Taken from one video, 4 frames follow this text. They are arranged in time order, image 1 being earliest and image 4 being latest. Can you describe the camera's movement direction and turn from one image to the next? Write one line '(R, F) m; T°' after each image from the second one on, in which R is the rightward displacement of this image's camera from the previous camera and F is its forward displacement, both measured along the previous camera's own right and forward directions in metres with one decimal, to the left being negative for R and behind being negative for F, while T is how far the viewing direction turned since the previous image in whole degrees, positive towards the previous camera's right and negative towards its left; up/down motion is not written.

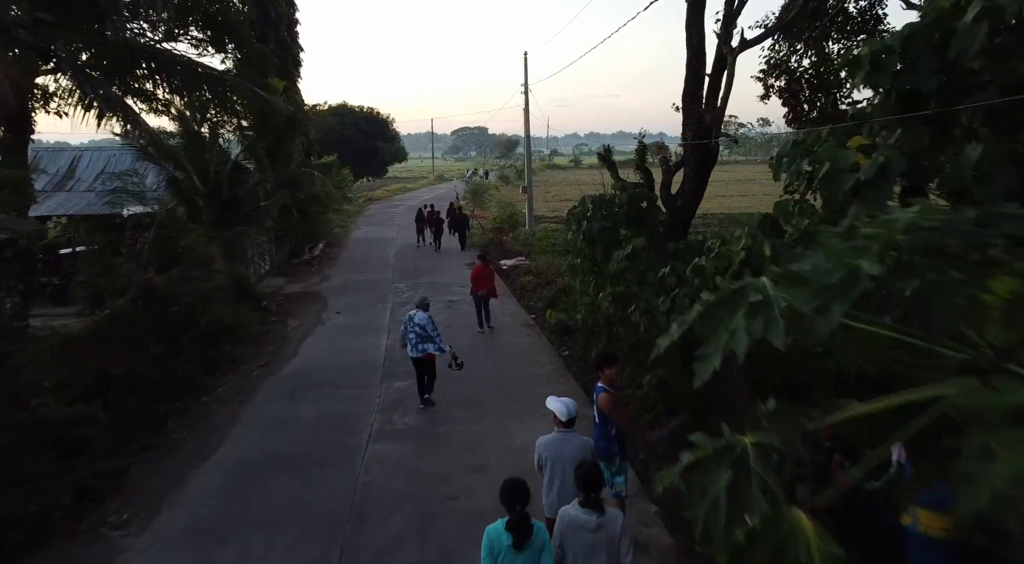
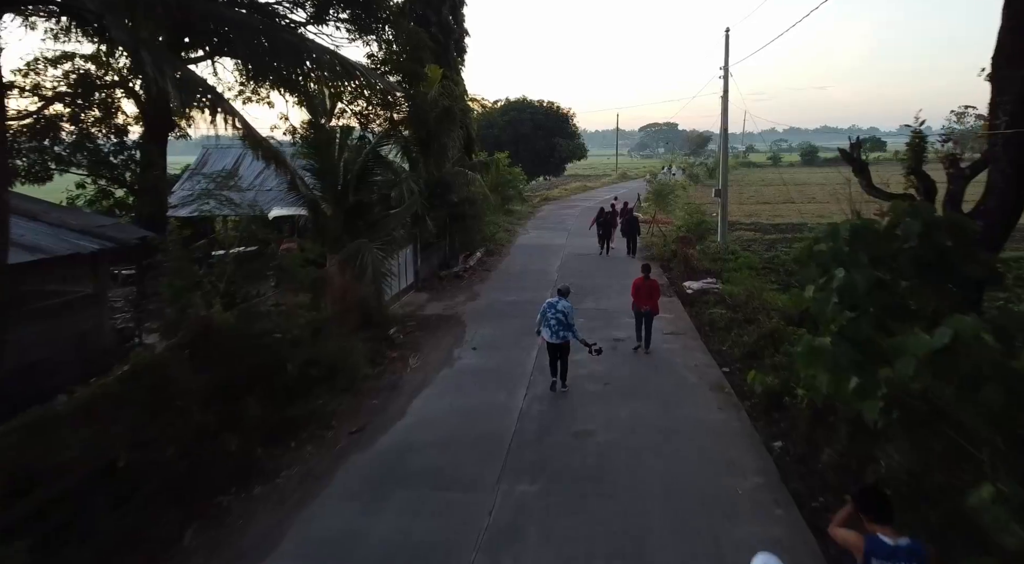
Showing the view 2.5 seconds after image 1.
(0.0, +2.8) m; -16°
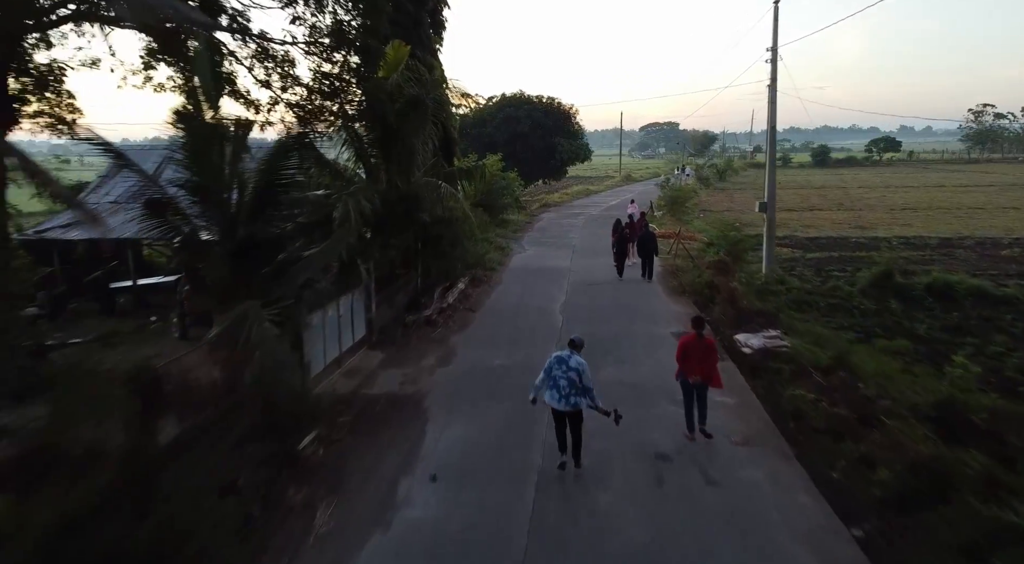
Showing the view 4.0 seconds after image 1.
(+0.2, +3.6) m; 0°
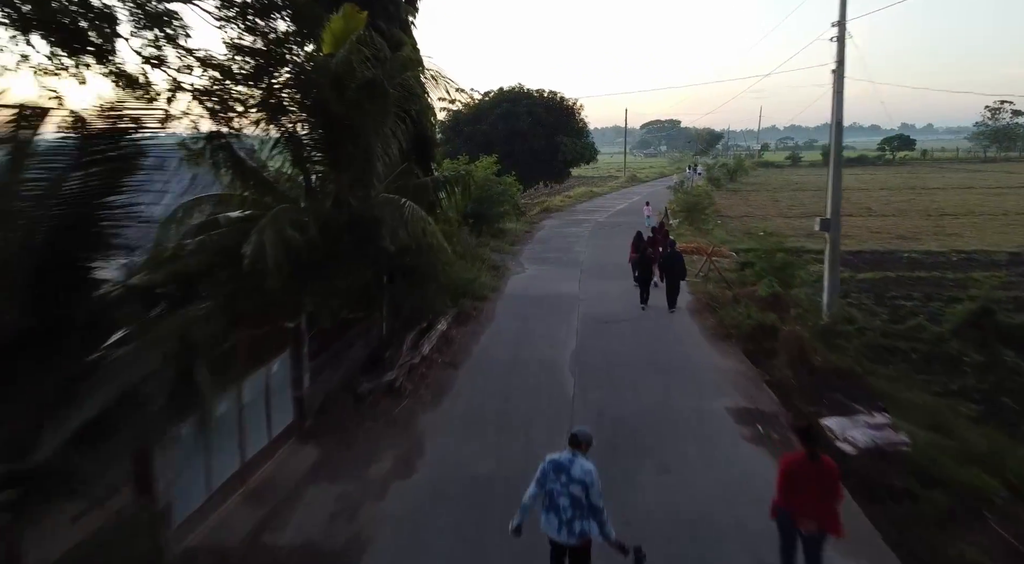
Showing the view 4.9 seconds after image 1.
(+0.1, +3.0) m; 0°
